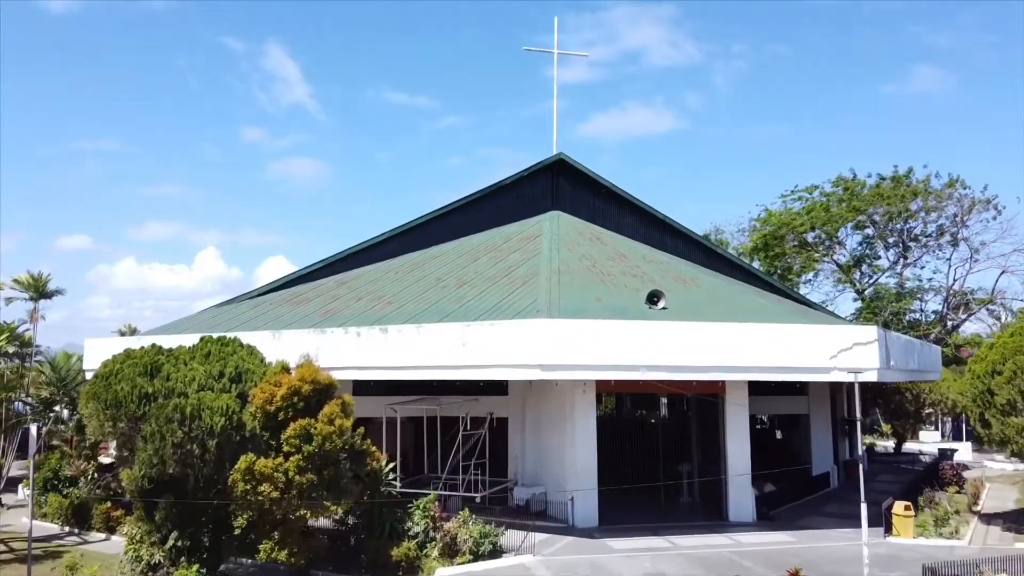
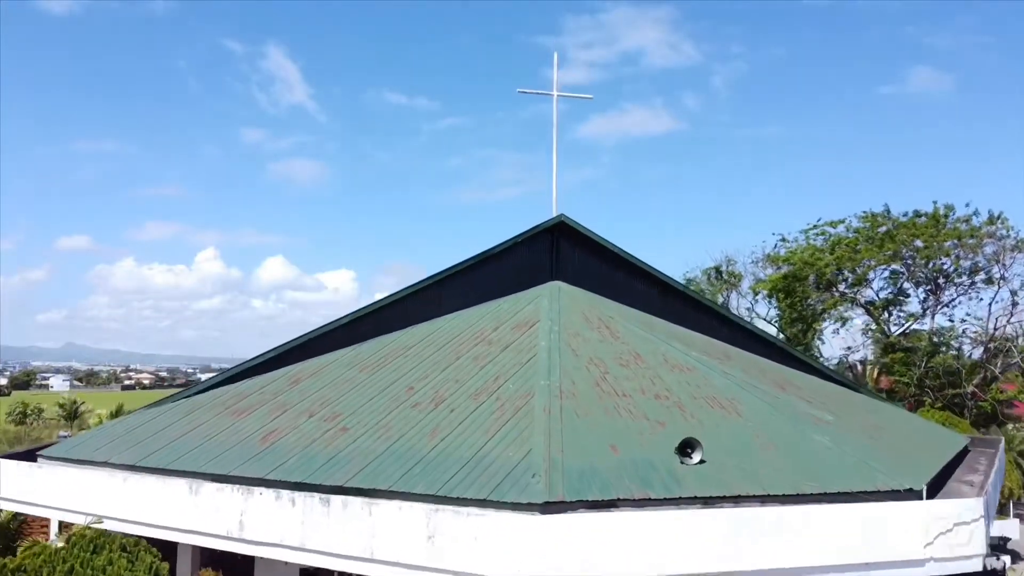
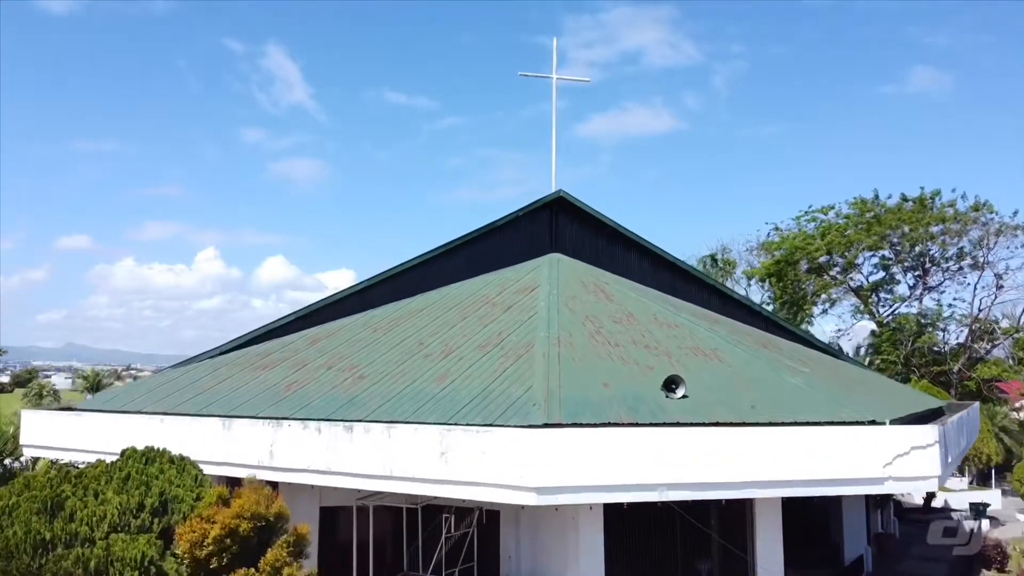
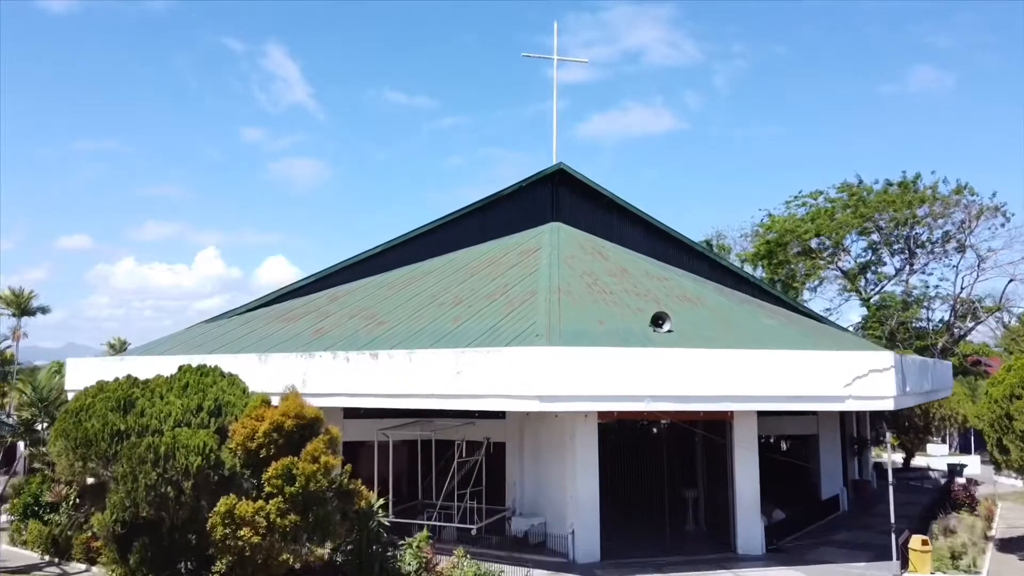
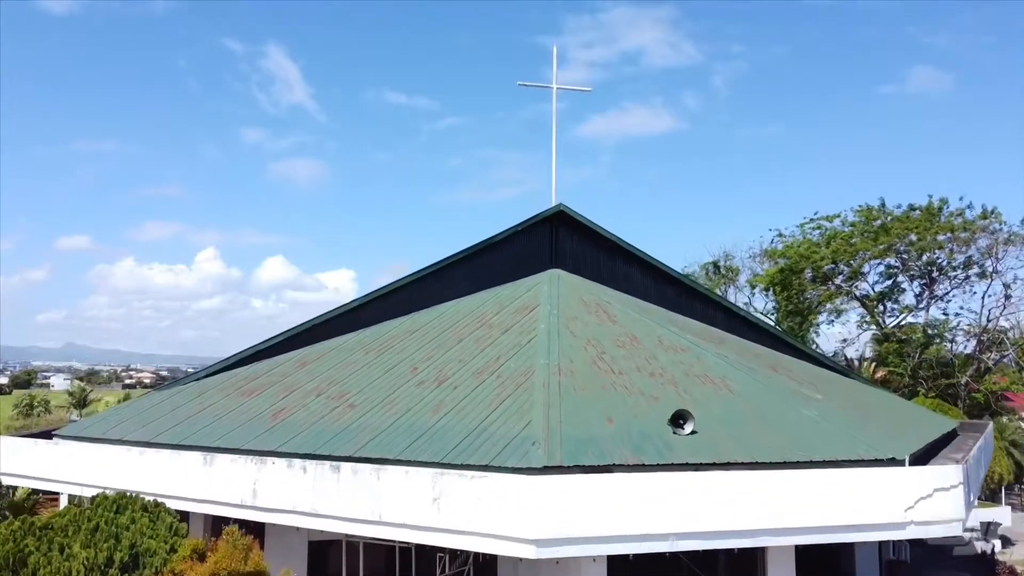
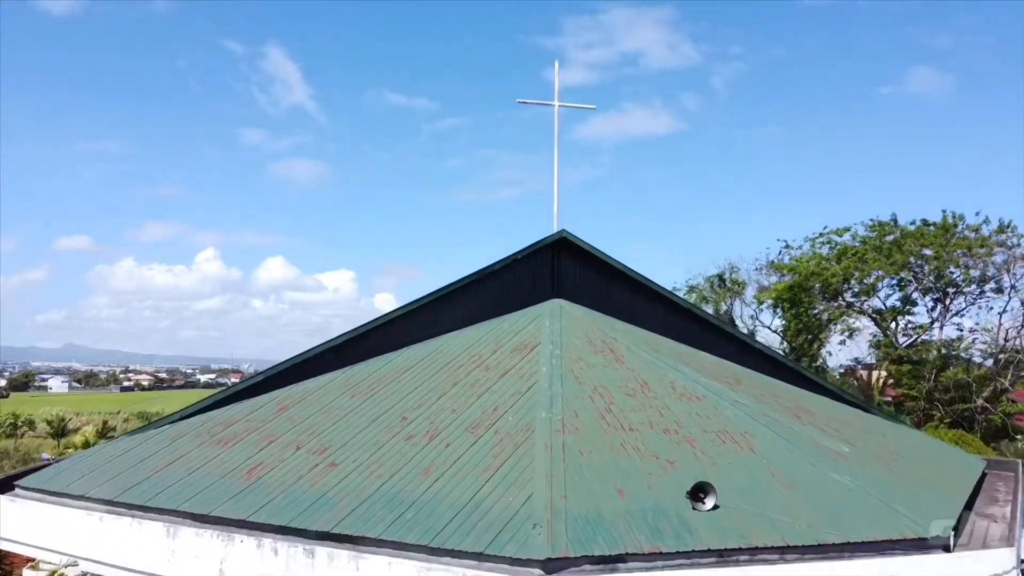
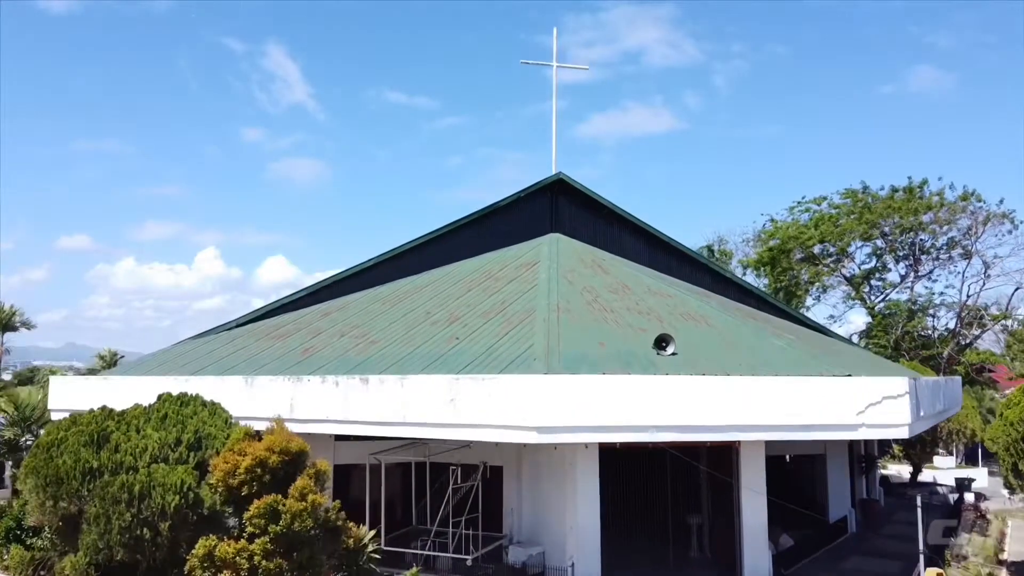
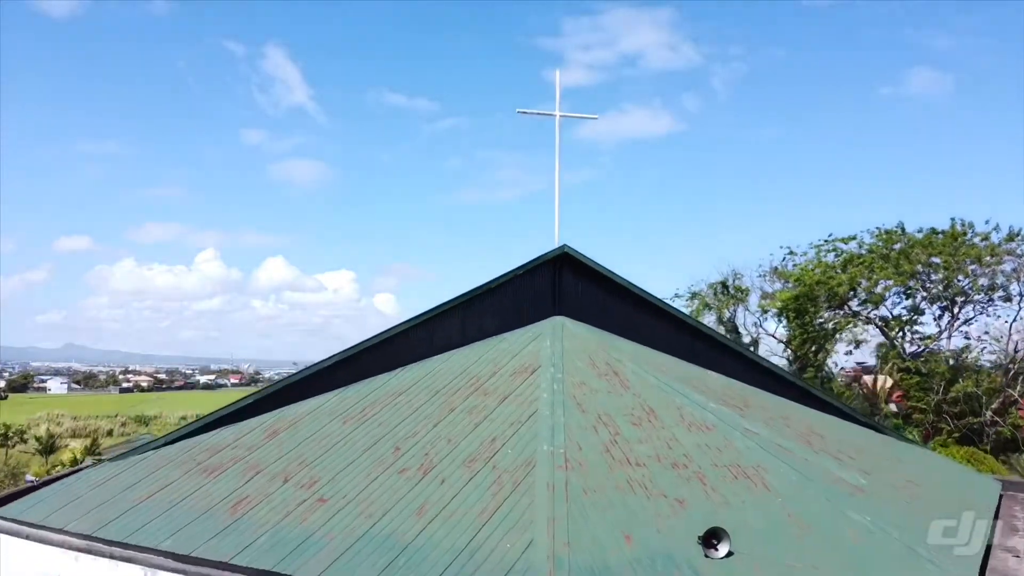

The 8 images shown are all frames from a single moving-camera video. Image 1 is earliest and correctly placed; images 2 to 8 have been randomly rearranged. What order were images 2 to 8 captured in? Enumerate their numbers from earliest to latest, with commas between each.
4, 7, 3, 5, 2, 6, 8
